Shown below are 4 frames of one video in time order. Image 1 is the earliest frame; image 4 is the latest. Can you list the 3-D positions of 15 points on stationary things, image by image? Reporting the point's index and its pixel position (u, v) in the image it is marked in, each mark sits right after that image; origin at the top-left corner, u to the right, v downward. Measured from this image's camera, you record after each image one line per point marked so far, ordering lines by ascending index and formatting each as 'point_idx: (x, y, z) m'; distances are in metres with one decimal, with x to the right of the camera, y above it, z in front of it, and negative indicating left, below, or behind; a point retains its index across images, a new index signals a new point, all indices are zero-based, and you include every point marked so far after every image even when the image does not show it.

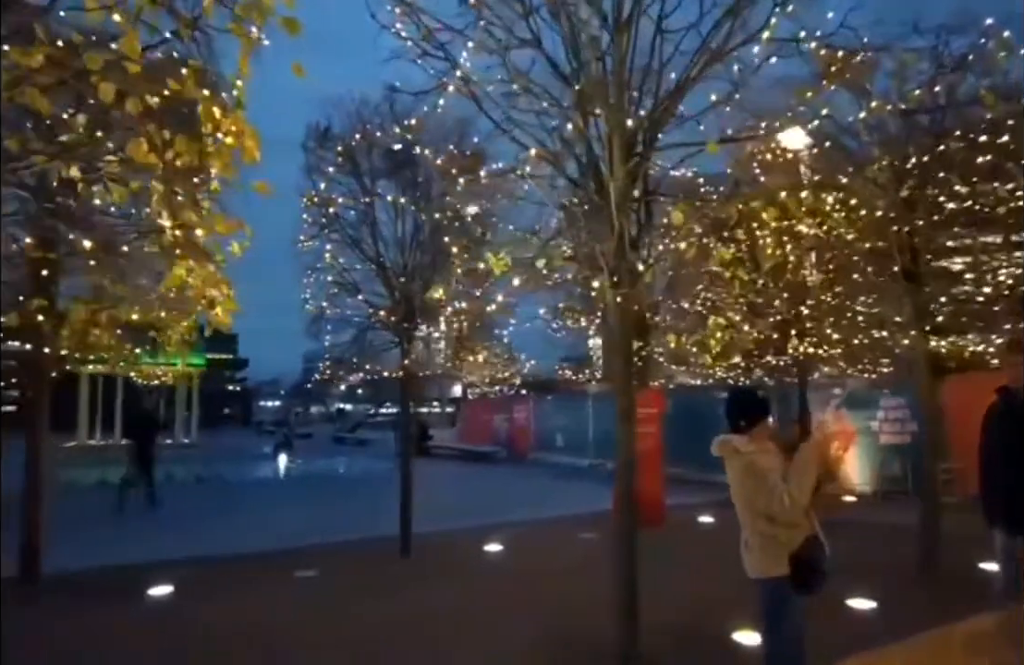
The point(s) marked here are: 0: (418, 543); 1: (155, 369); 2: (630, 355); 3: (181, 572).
0: (-2.0, -4.3, +13.5) m
1: (-5.8, -0.5, +10.6) m
2: (+1.2, -0.4, +7.3) m
3: (-5.8, -4.1, +11.2) m
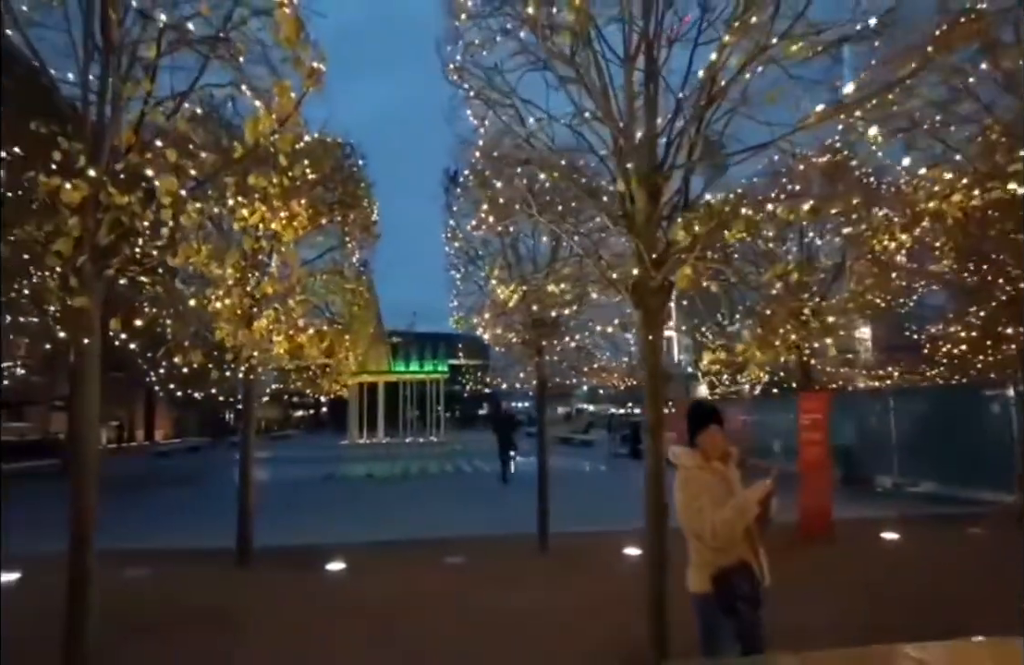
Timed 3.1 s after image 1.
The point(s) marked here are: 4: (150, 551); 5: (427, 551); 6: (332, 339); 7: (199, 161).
0: (+1.0, -4.6, +14.5) m
1: (-3.7, -1.0, +13.1) m
2: (+1.7, -0.5, +7.6) m
3: (-3.3, -4.6, +13.7) m
4: (-7.3, -4.4, +13.3) m
5: (-1.8, -4.6, +13.9) m
6: (-3.3, -0.1, +12.1) m
7: (-3.5, +1.8, +7.2) m
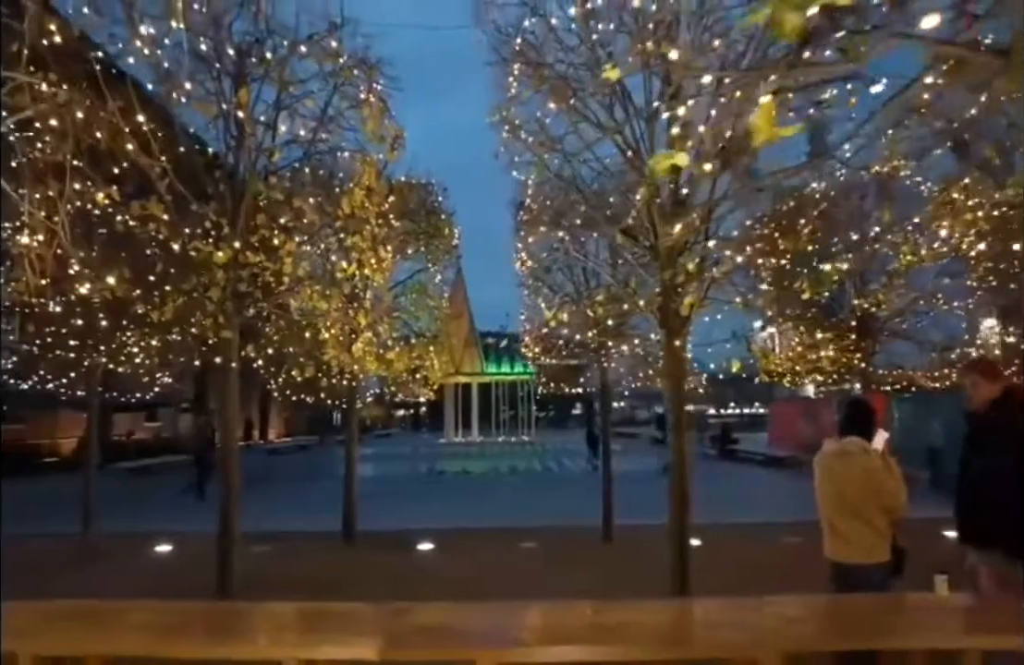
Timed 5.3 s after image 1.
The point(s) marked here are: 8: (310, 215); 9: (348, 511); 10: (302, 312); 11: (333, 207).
0: (+2.7, -4.8, +15.8) m
1: (-2.3, -1.2, +15.2) m
2: (+2.3, -0.7, +8.9) m
3: (-1.7, -4.9, +15.7) m
4: (-5.7, -4.8, +15.8) m
5: (-0.2, -4.9, +15.6) m
6: (-2.0, -0.4, +14.1) m
7: (-3.0, +1.5, +9.3) m
8: (-2.9, +1.7, +9.4) m
9: (-3.7, -4.1, +15.1) m
10: (-3.1, +0.3, +9.7) m
11: (-2.6, +1.9, +9.7) m
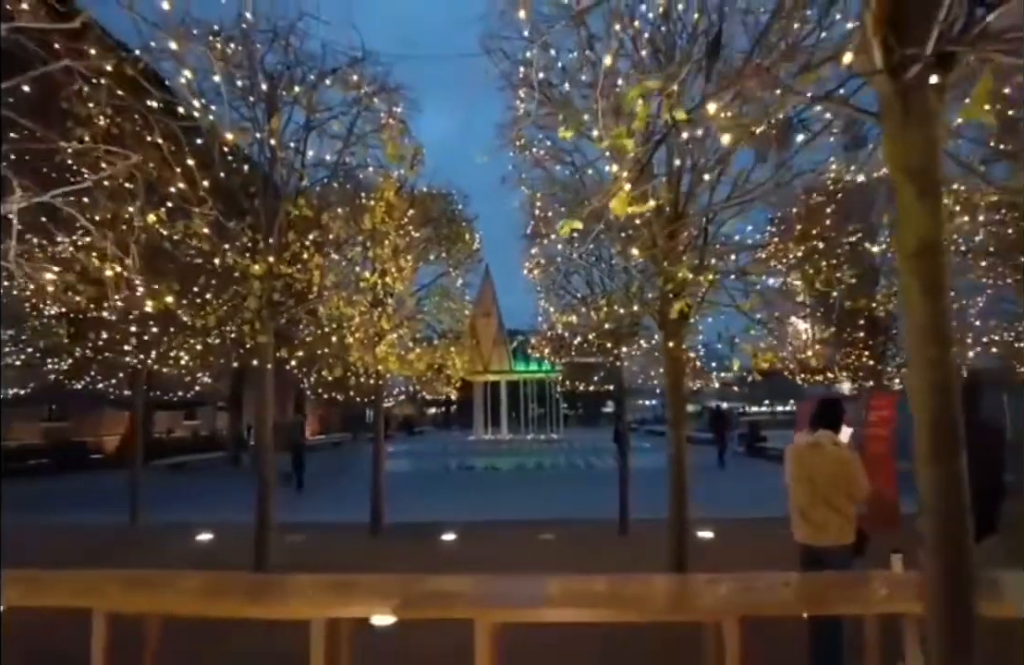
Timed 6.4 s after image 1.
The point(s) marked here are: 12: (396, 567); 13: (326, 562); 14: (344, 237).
0: (+3.2, -4.8, +16.4) m
1: (-1.8, -1.3, +16.0) m
2: (+2.4, -0.8, +9.5) m
3: (-1.3, -4.9, +16.5) m
4: (-5.2, -4.8, +16.8) m
5: (+0.3, -4.9, +16.4) m
6: (-1.6, -0.4, +14.9) m
7: (-2.8, +1.4, +10.1) m
8: (-2.7, +1.6, +10.2) m
9: (-3.3, -4.1, +16.0) m
10: (-2.9, +0.3, +10.5) m
11: (-2.4, +1.8, +10.5) m
12: (-2.3, -4.7, +13.4) m
13: (-3.8, -4.7, +13.5) m
14: (-2.7, +1.5, +10.3) m
